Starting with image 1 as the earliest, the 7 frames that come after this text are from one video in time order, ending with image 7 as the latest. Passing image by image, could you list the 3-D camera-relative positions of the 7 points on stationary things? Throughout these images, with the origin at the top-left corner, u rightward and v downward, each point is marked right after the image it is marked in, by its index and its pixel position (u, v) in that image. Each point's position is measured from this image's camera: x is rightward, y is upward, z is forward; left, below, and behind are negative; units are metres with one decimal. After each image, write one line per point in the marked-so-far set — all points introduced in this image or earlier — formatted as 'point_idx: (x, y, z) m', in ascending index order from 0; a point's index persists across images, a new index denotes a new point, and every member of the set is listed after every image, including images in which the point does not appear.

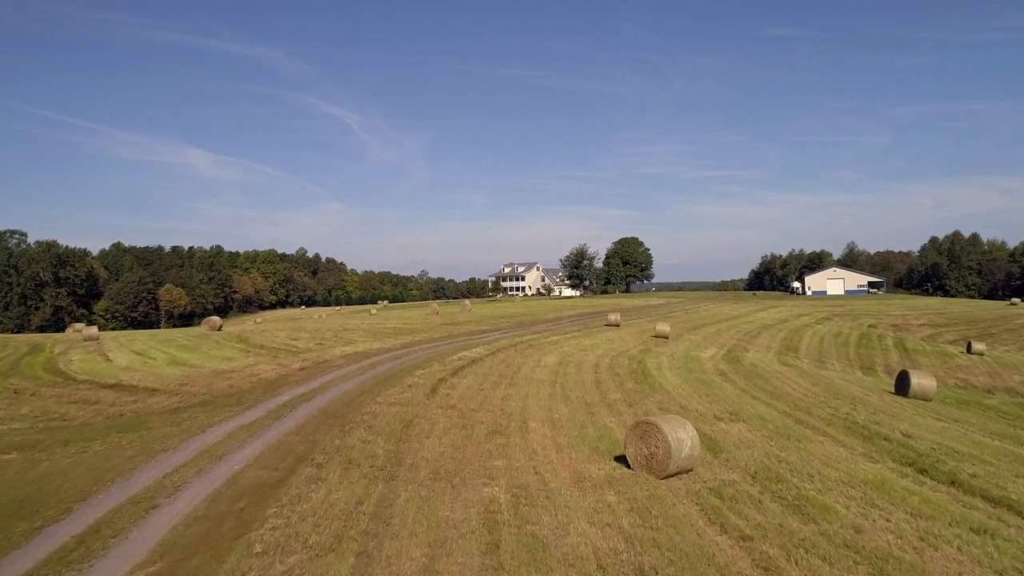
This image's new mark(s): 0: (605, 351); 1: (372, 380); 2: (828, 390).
0: (+2.6, -1.7, +19.3) m
1: (-2.6, -1.7, +12.8) m
2: (+6.1, -2.0, +13.4) m
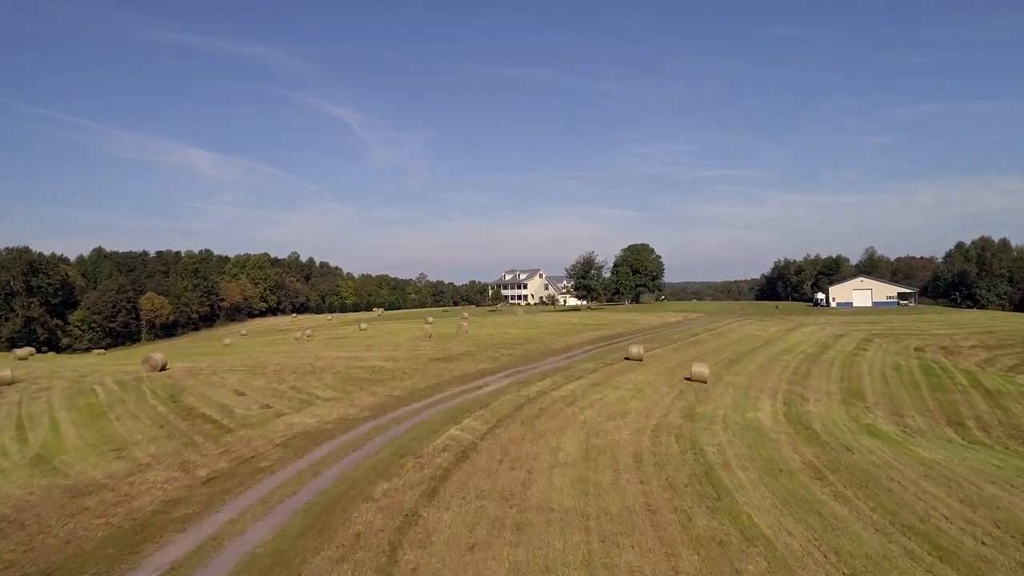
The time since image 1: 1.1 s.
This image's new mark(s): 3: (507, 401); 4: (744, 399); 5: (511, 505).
0: (+2.7, -2.7, +14.8) m
1: (-2.5, -2.7, +8.2) m
2: (+6.2, -3.0, +8.9) m
3: (-0.1, -2.6, +16.0) m
4: (+6.2, -2.9, +18.5) m
5: (0.0, -2.7, +8.7) m
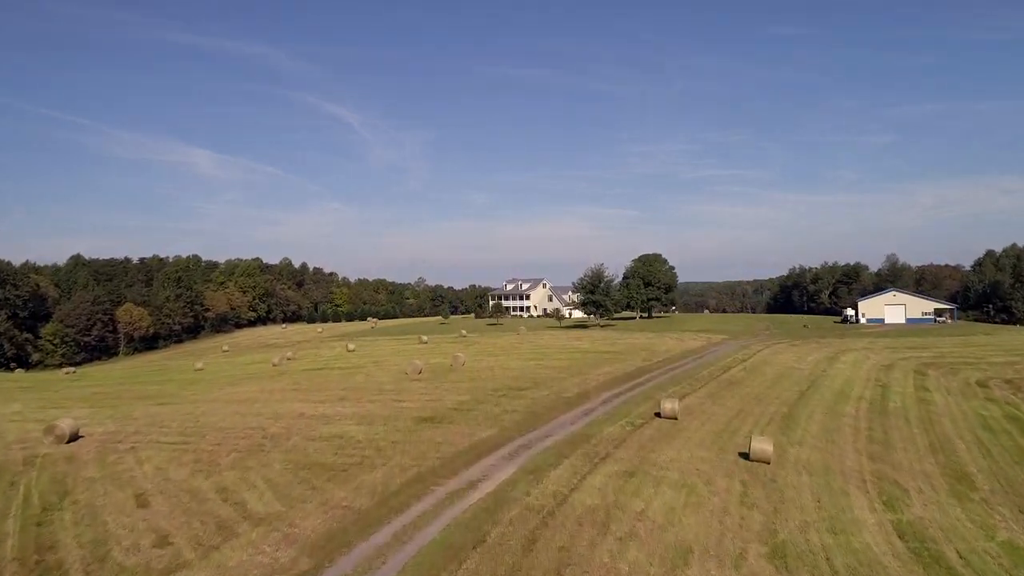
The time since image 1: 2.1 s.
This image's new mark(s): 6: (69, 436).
0: (+2.9, -3.9, +10.0) m
1: (-2.3, -3.9, +3.4) m
2: (+6.3, -4.2, +4.1) m
3: (0.0, -3.8, +11.3) m
4: (+6.3, -4.1, +13.7) m
5: (+0.1, -3.9, +4.0) m
6: (-11.0, -3.6, +17.3) m
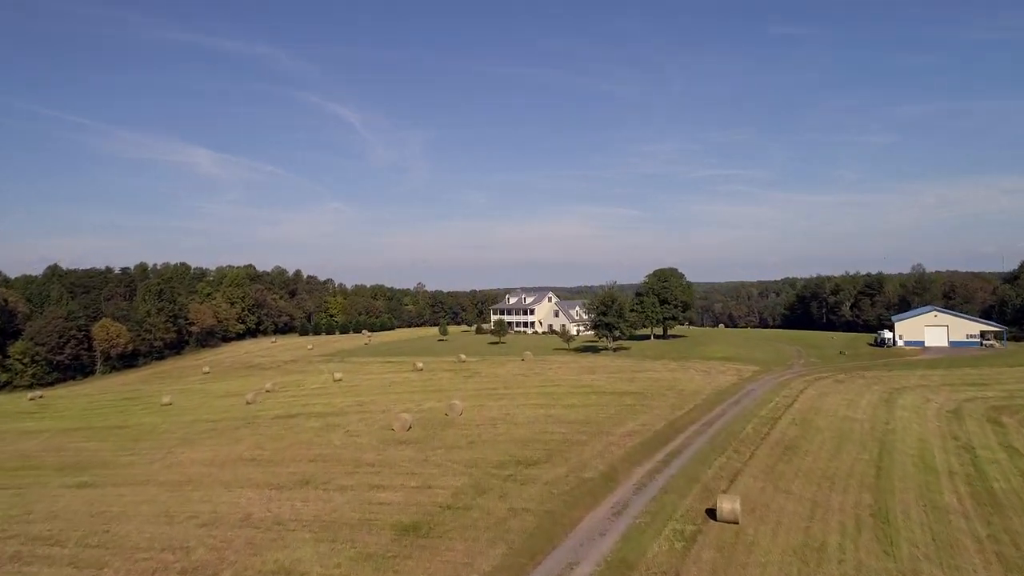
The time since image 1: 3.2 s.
0: (+3.1, -5.4, +5.2) m
1: (-2.1, -5.3, -1.4) m
2: (+6.6, -5.6, -0.7) m
3: (+0.2, -5.2, +6.5) m
4: (+6.5, -5.6, +8.9) m
5: (+0.3, -5.3, -0.8) m
6: (-10.8, -5.0, +12.5) m
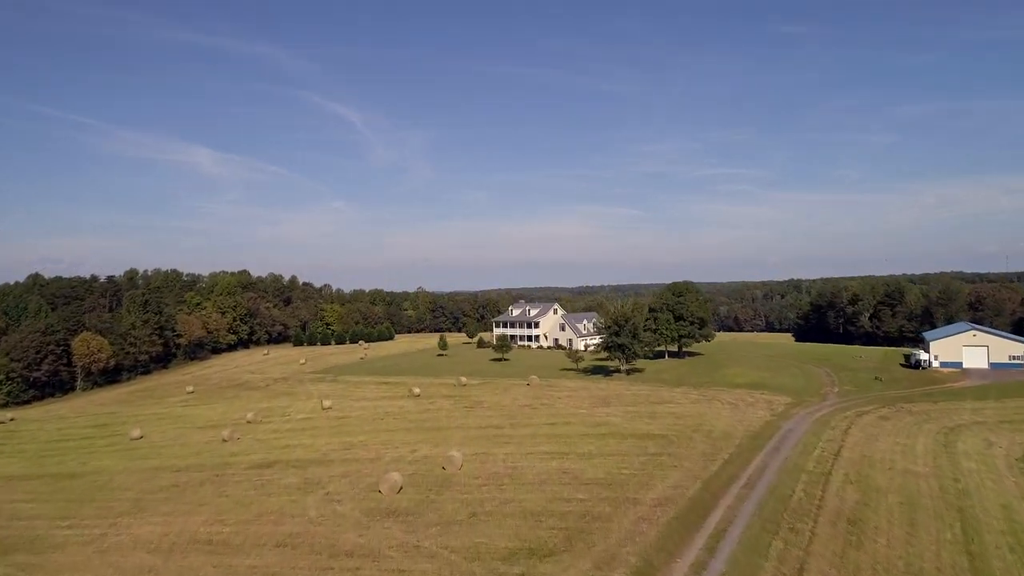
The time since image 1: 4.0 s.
0: (+3.3, -6.5, +1.5) m
1: (-1.9, -6.5, -5.1) m
2: (+6.8, -6.8, -4.4) m
3: (+0.5, -6.4, +2.7) m
4: (+6.8, -6.7, +5.2) m
5: (+0.6, -6.5, -4.6) m
6: (-10.5, -6.2, +8.8) m
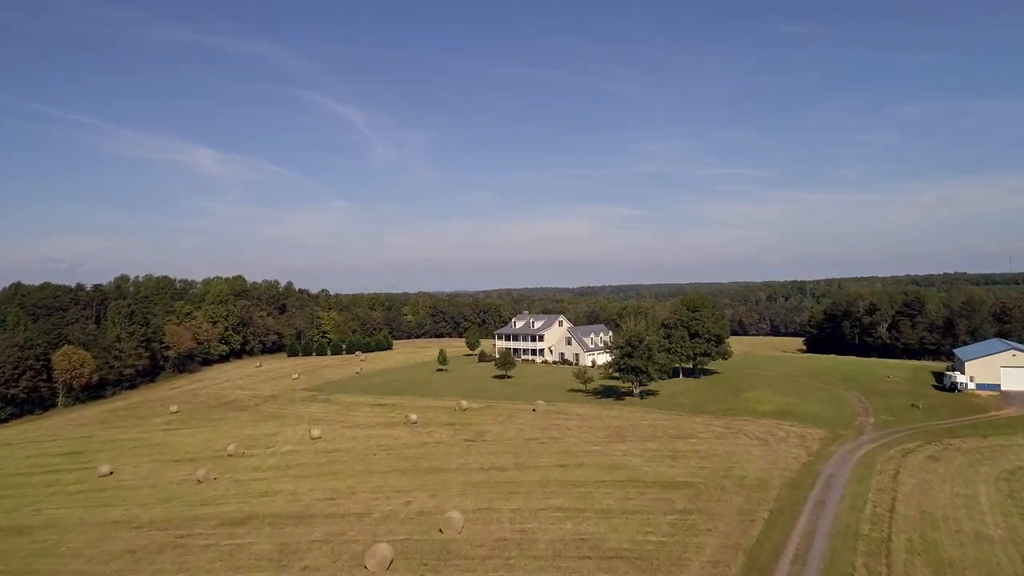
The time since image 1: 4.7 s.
0: (+3.6, -7.6, -1.7) m
1: (-1.6, -7.5, -8.3) m
2: (+7.0, -7.8, -7.7) m
3: (+0.7, -7.4, -0.5) m
4: (+7.0, -7.8, +2.0) m
5: (+0.8, -7.5, -7.8) m
6: (-10.3, -7.2, +5.6) m
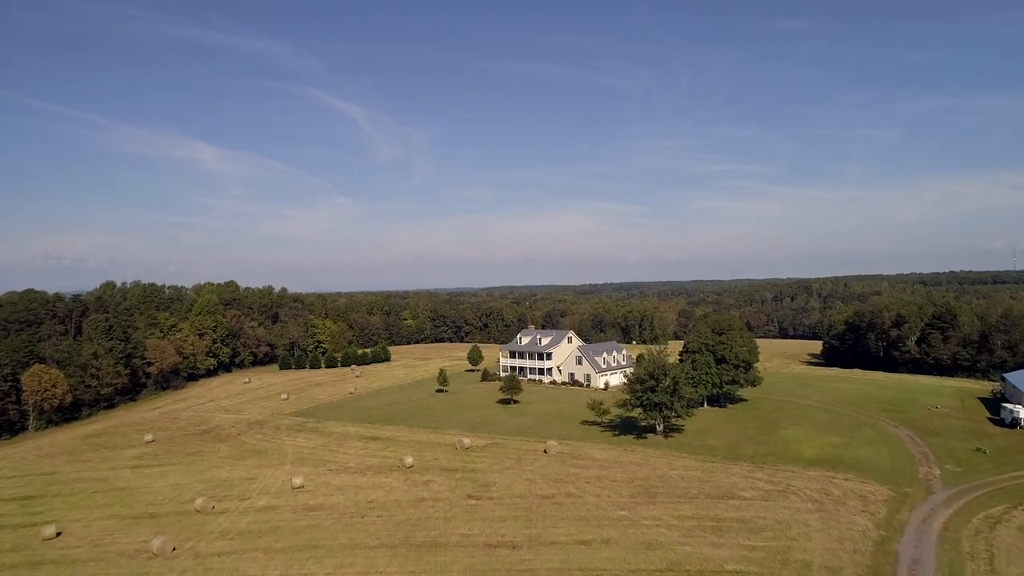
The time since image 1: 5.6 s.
0: (+3.9, -9.1, -6.4) m
1: (-1.3, -9.1, -12.9) m
2: (+7.4, -9.4, -12.3) m
3: (+1.1, -9.0, -5.1) m
4: (+7.4, -9.3, -2.7) m
5: (+1.1, -9.1, -12.4) m
6: (-9.9, -8.7, +1.0) m
